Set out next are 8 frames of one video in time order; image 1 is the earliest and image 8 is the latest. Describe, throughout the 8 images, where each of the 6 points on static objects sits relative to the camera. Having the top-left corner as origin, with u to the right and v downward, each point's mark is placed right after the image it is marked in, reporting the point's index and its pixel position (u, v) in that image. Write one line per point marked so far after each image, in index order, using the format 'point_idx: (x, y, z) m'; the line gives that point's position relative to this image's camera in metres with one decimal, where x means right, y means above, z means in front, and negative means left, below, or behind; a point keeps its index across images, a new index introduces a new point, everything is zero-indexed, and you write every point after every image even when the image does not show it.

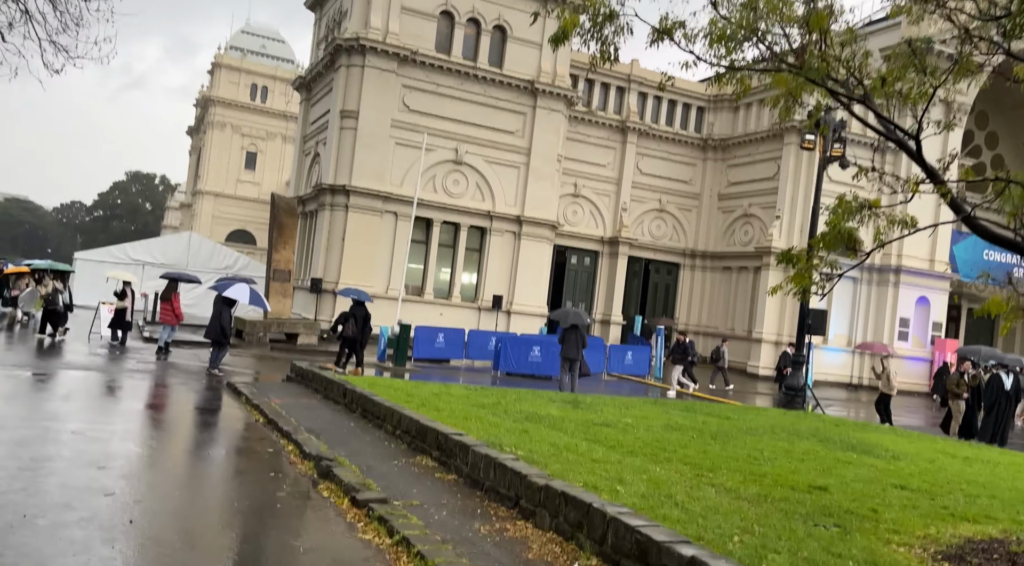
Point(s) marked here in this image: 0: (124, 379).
0: (-6.3, -1.6, +13.9) m
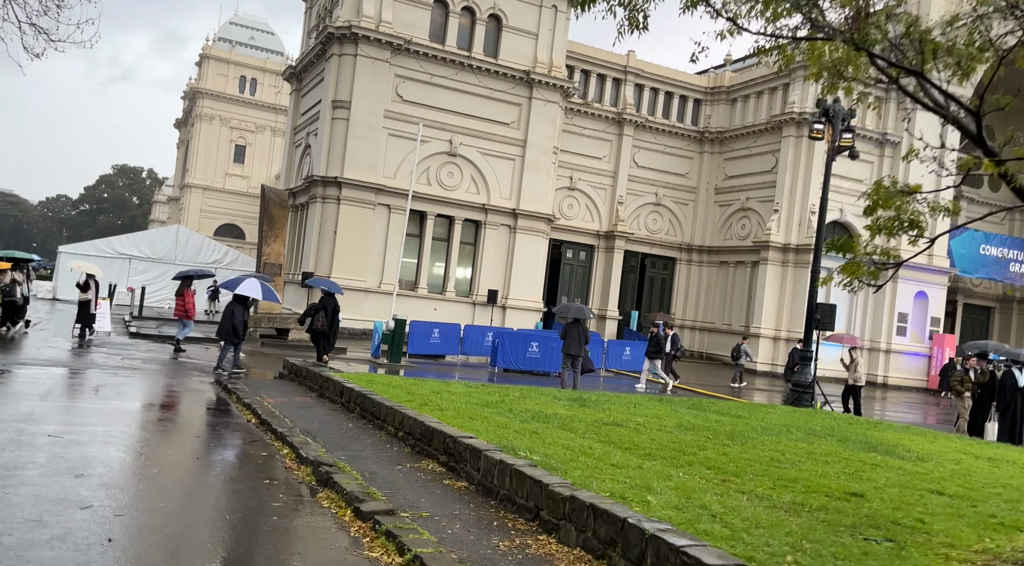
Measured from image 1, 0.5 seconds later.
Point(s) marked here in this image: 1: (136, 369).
0: (-6.3, -1.4, +13.2) m
1: (-6.5, -1.5, +14.8) m
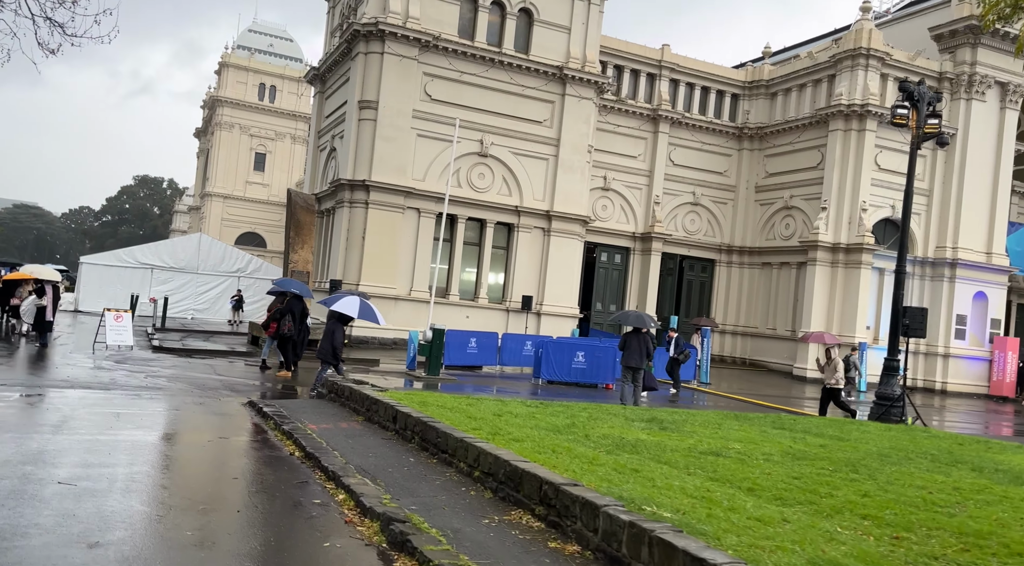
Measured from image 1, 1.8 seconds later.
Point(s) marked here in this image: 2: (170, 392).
0: (-5.3, -1.6, +11.9) m
1: (-5.5, -1.7, +13.4) m
2: (-5.3, -1.7, +13.3) m
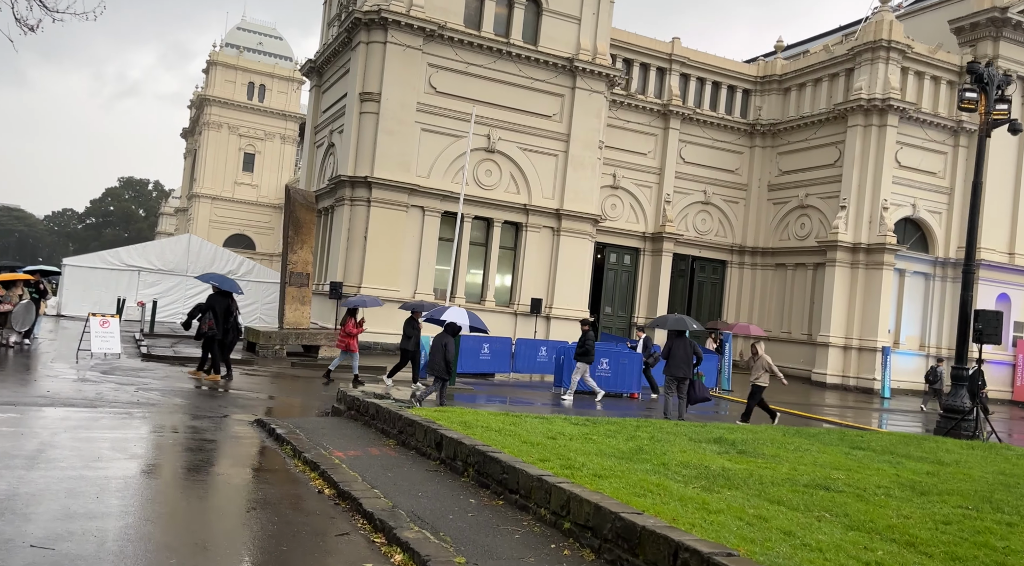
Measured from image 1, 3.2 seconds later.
0: (-4.7, -1.6, +10.3) m
1: (-4.9, -1.7, +11.8) m
2: (-4.8, -1.7, +11.7) m
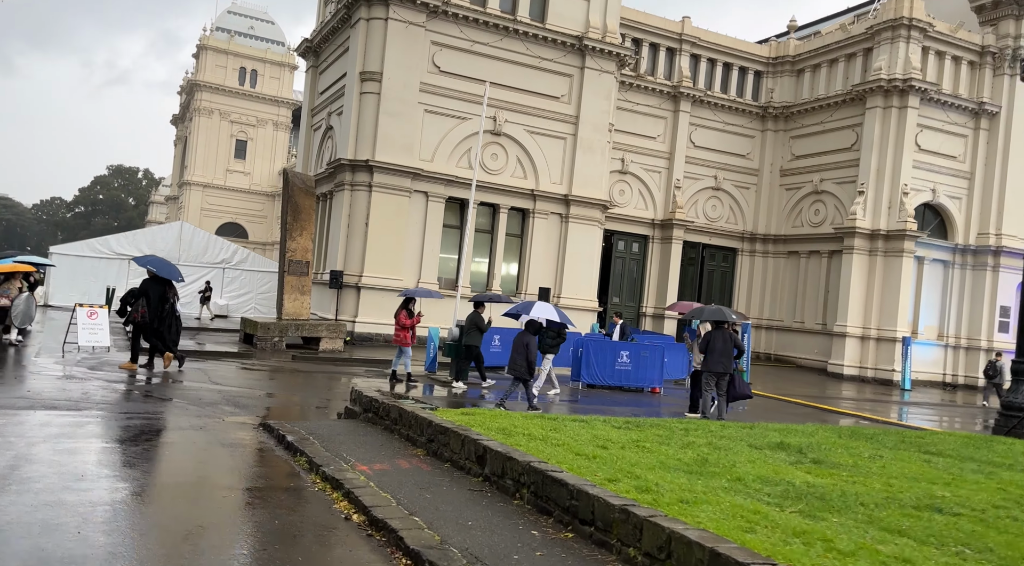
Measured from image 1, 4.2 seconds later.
0: (-4.3, -1.5, +9.1) m
1: (-4.5, -1.5, +10.6) m
2: (-4.3, -1.6, +10.5) m
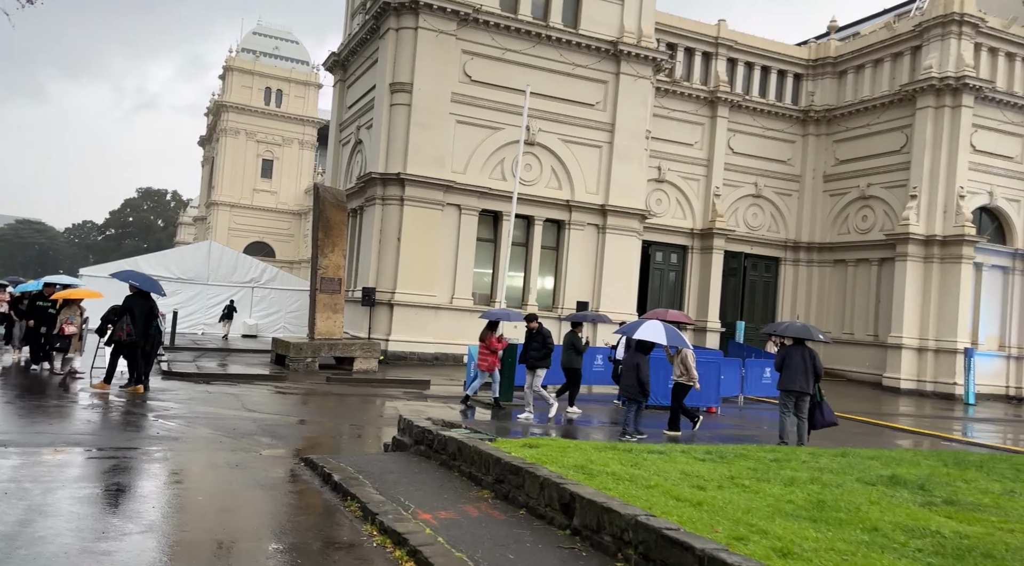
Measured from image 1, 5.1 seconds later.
0: (-3.6, -1.7, +8.1) m
1: (-3.8, -1.8, +9.7) m
2: (-3.6, -1.8, +9.5) m
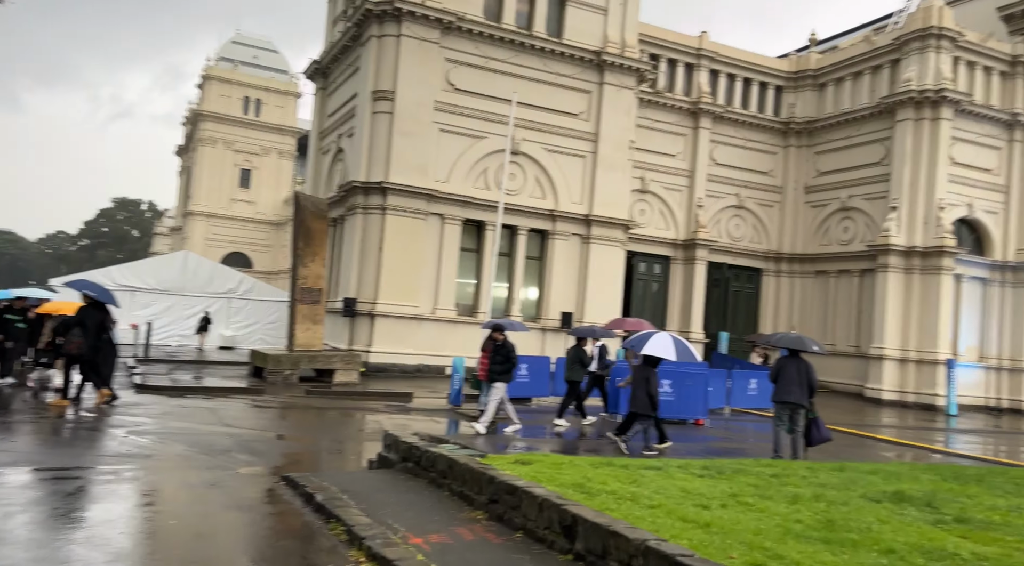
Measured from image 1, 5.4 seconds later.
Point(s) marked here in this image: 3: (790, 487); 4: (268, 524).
0: (-3.7, -1.8, +7.7) m
1: (-3.9, -1.9, +9.2) m
2: (-3.7, -1.9, +9.1) m
3: (+2.7, -1.9, +8.3) m
4: (-1.9, -1.9, +6.8) m
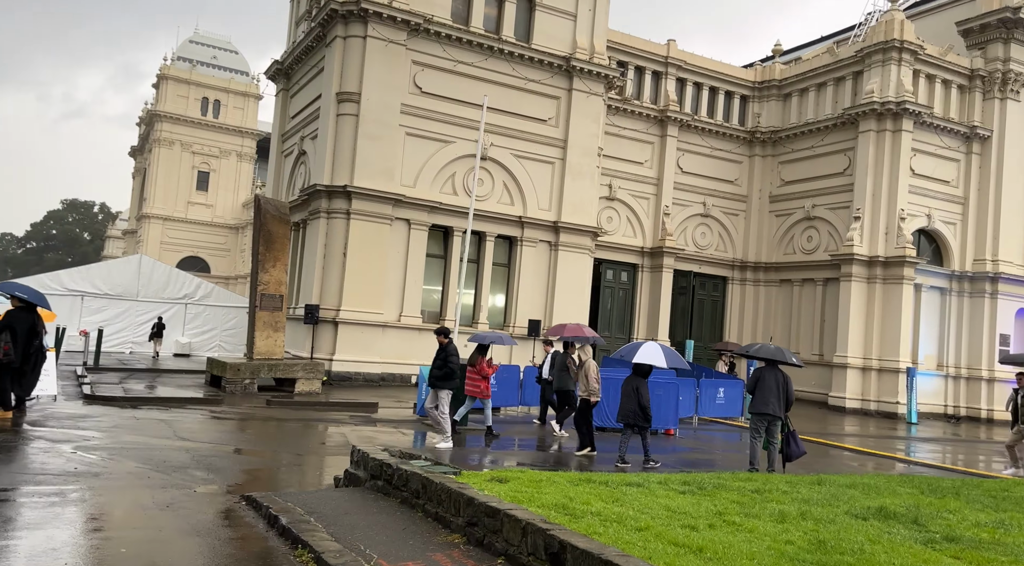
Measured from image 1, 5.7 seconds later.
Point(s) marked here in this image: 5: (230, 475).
0: (-3.9, -1.9, +7.1) m
1: (-4.2, -2.0, +8.7) m
2: (-4.0, -2.0, +8.6) m
3: (+2.4, -2.0, +8.0) m
4: (-2.1, -2.0, +6.4) m
5: (-3.1, -2.1, +9.6) m
